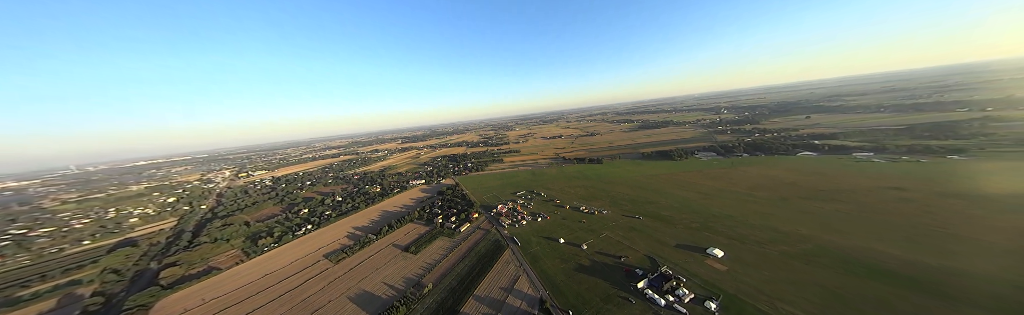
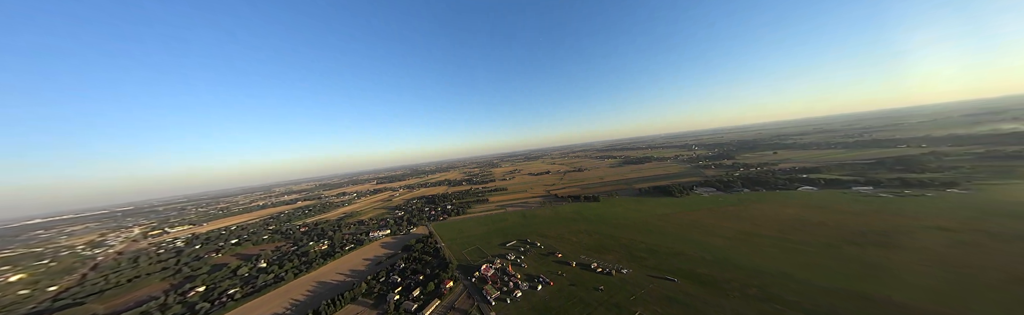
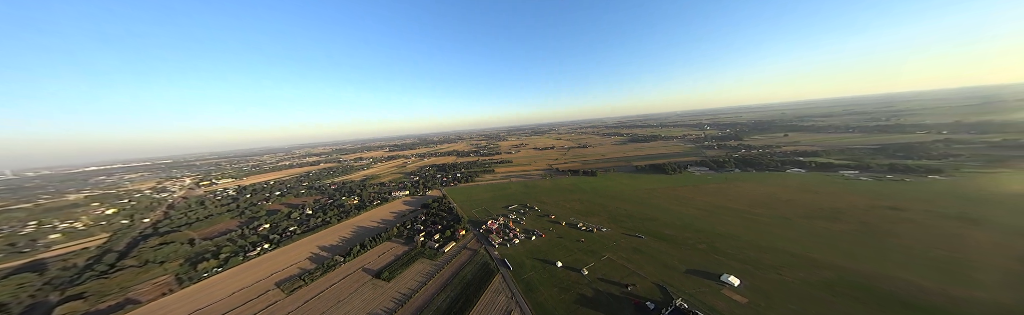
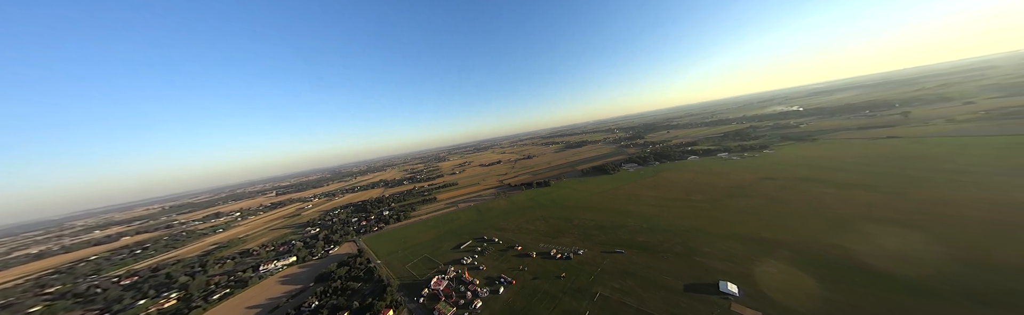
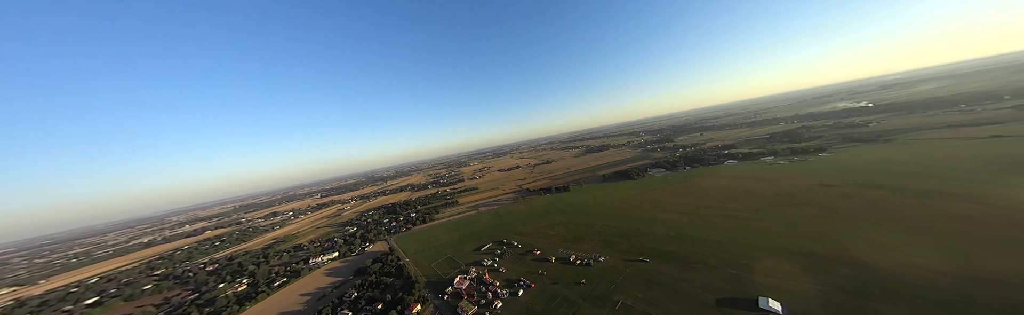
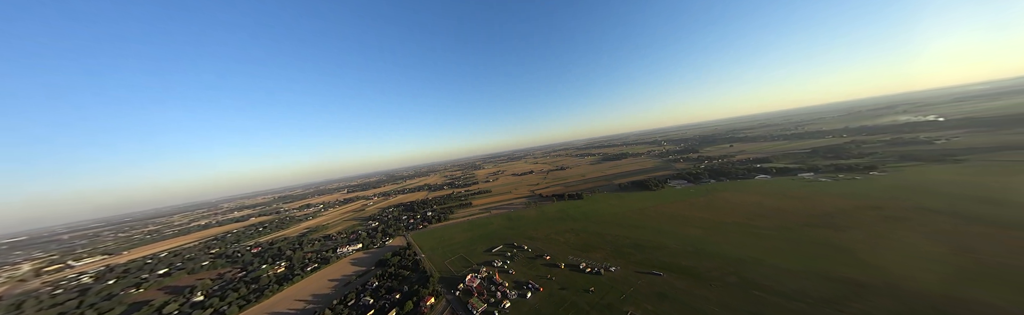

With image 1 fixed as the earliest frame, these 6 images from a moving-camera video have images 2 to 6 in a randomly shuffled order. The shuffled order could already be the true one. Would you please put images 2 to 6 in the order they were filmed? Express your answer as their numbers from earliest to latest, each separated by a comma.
3, 2, 6, 5, 4
